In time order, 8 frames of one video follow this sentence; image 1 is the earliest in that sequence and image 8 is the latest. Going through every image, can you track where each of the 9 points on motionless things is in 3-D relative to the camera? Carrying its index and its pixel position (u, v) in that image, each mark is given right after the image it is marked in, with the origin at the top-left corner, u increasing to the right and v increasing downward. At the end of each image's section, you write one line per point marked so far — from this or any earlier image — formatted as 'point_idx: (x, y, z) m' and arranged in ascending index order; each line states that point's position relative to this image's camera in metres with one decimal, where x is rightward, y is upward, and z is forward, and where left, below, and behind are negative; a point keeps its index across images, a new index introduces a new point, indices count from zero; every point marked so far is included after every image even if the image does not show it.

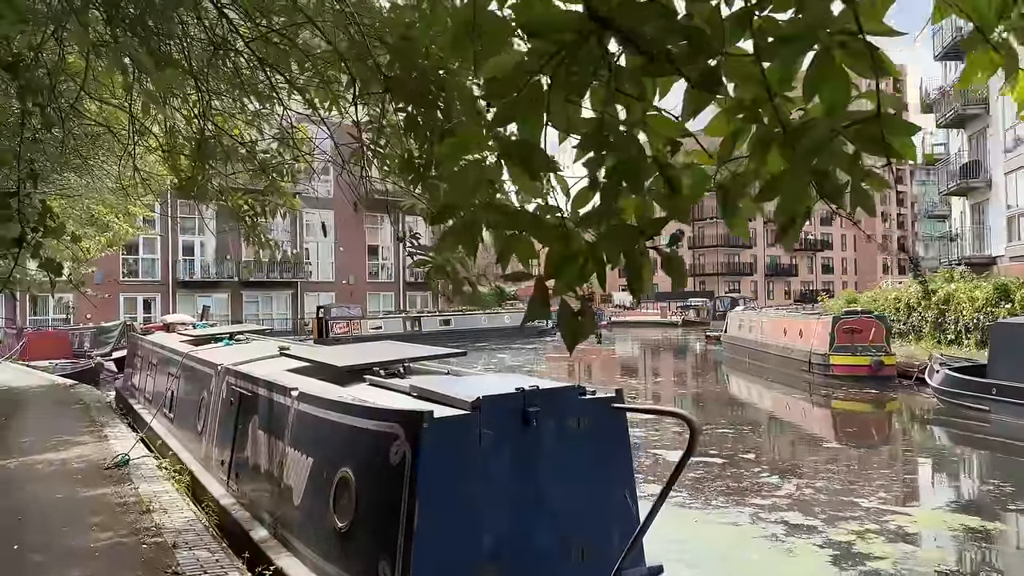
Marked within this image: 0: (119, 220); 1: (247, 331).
0: (-7.5, +1.3, +14.0) m
1: (-3.3, -0.6, +9.6) m
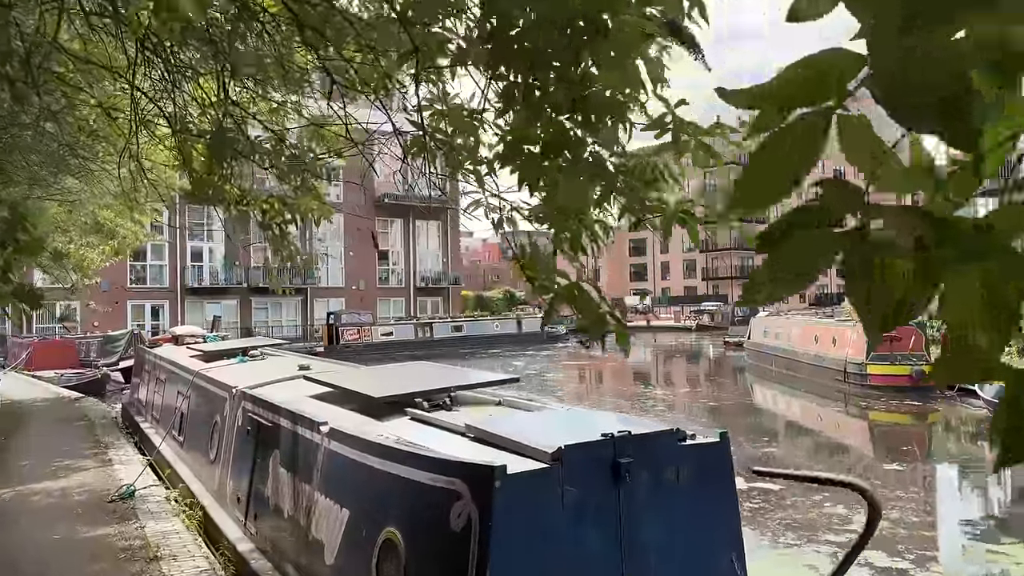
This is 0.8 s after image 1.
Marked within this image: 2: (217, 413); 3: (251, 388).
0: (-7.0, +1.2, +13.4) m
1: (-2.9, -0.7, +9.0) m
2: (-2.6, -1.1, +6.5) m
3: (-2.1, -0.8, +5.9) m
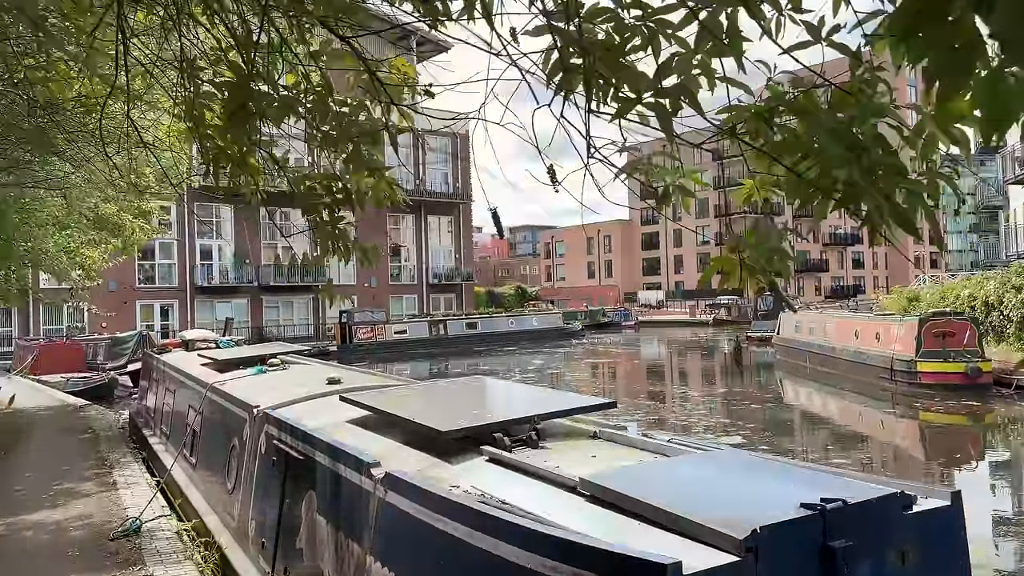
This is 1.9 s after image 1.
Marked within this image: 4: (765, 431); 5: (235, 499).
0: (-6.5, +1.1, +12.6) m
1: (-2.4, -0.7, +8.1) m
2: (-2.1, -1.1, +5.6) m
3: (-1.6, -0.8, +5.0) m
4: (+5.0, -2.7, +15.0) m
5: (-2.0, -1.5, +5.3) m
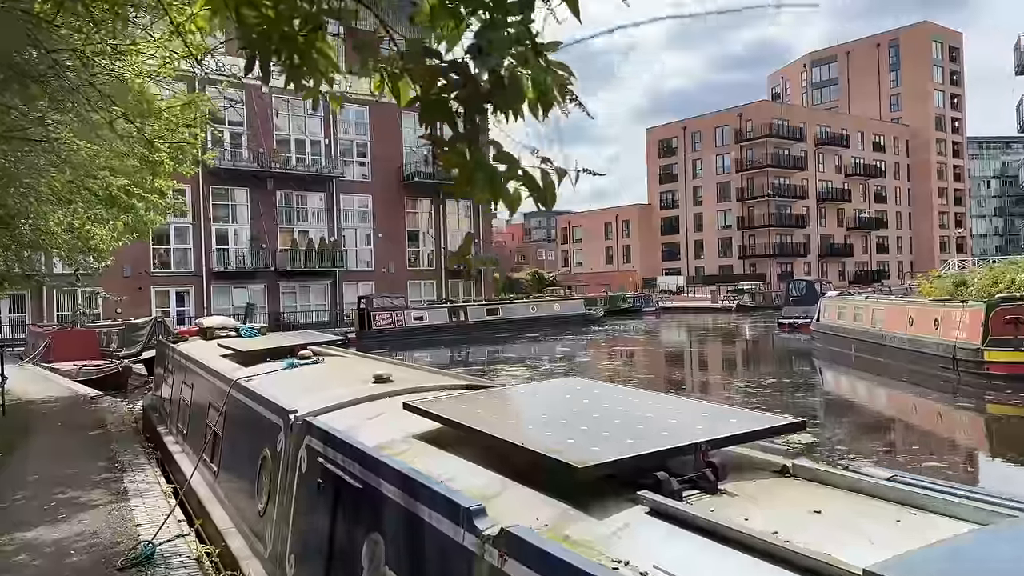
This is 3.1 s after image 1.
0: (-5.9, +1.4, +11.7) m
1: (-1.9, -0.5, +7.2) m
2: (-1.6, -1.0, +4.7) m
3: (-1.1, -0.7, +4.0) m
4: (+5.7, -2.4, +14.0) m
5: (-1.4, -1.4, +4.4) m
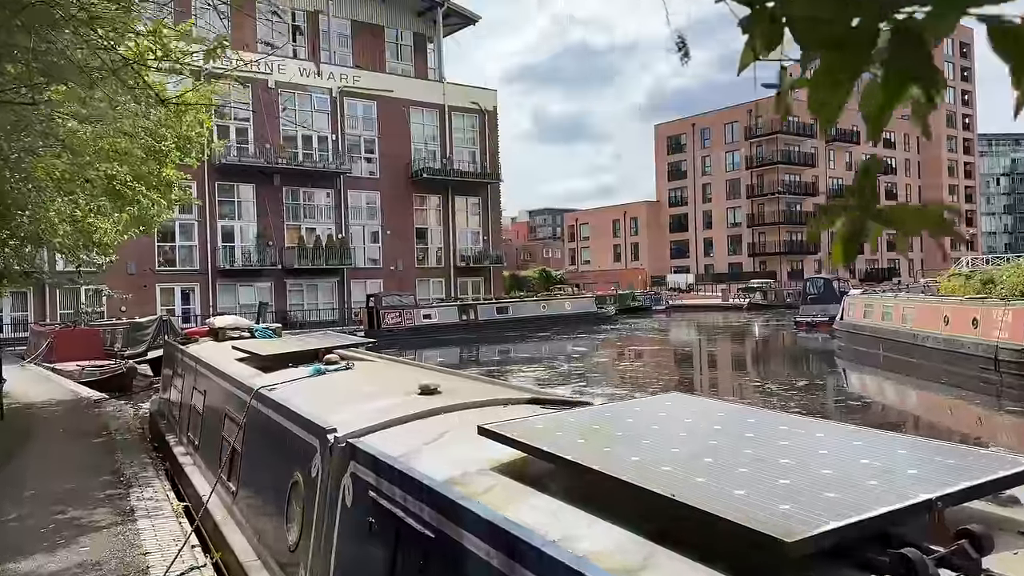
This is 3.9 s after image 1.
0: (-5.4, +1.4, +11.0) m
1: (-1.5, -0.5, +6.5) m
2: (-1.2, -1.0, +4.0) m
3: (-0.7, -0.7, +3.4) m
4: (+6.1, -2.4, +13.3) m
5: (-1.1, -1.4, +3.8) m
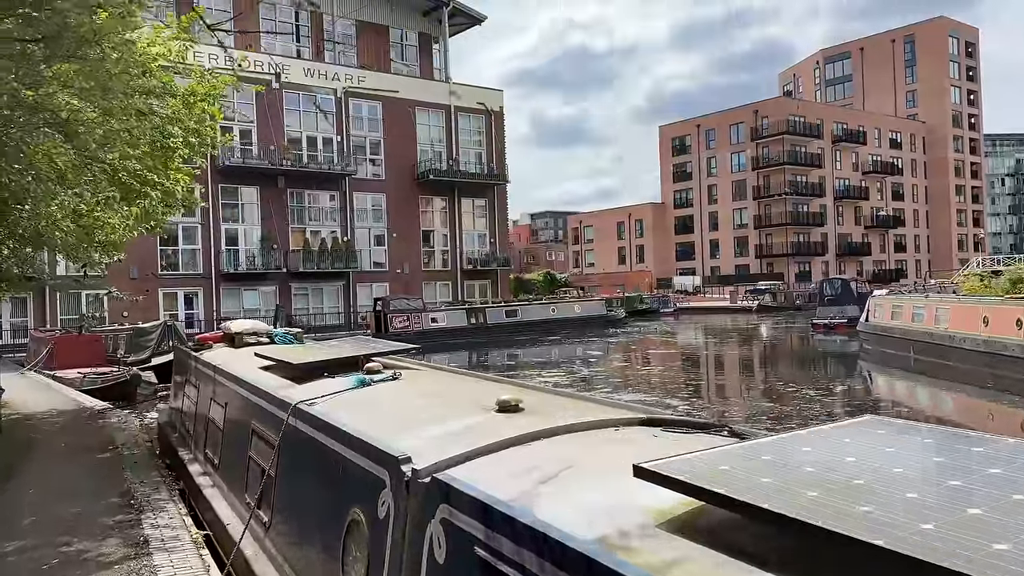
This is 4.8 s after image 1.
0: (-5.0, +1.4, +10.3) m
1: (-1.0, -0.5, +5.8) m
2: (-0.7, -1.0, +3.3) m
3: (-0.2, -0.7, +2.7) m
4: (+6.5, -2.4, +12.6) m
5: (-0.6, -1.4, +3.0) m
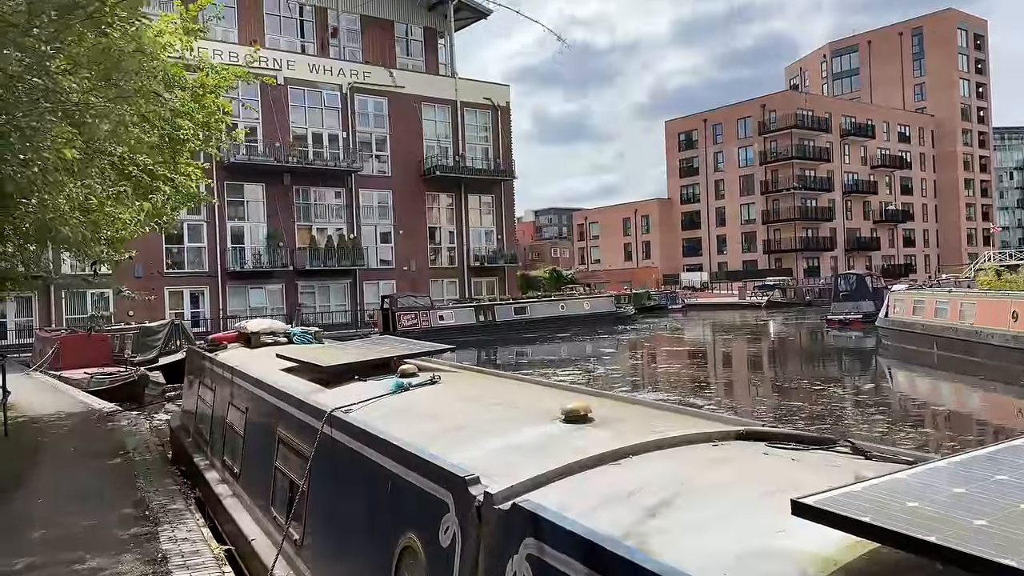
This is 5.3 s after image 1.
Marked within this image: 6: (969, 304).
0: (-4.7, +1.4, +9.9) m
1: (-0.7, -0.5, +5.4) m
2: (-0.4, -1.0, +2.9) m
3: (+0.1, -0.6, +2.3) m
4: (+6.9, -2.3, +12.2) m
5: (-0.3, -1.3, +2.7) m
6: (+11.3, -0.4, +18.5) m
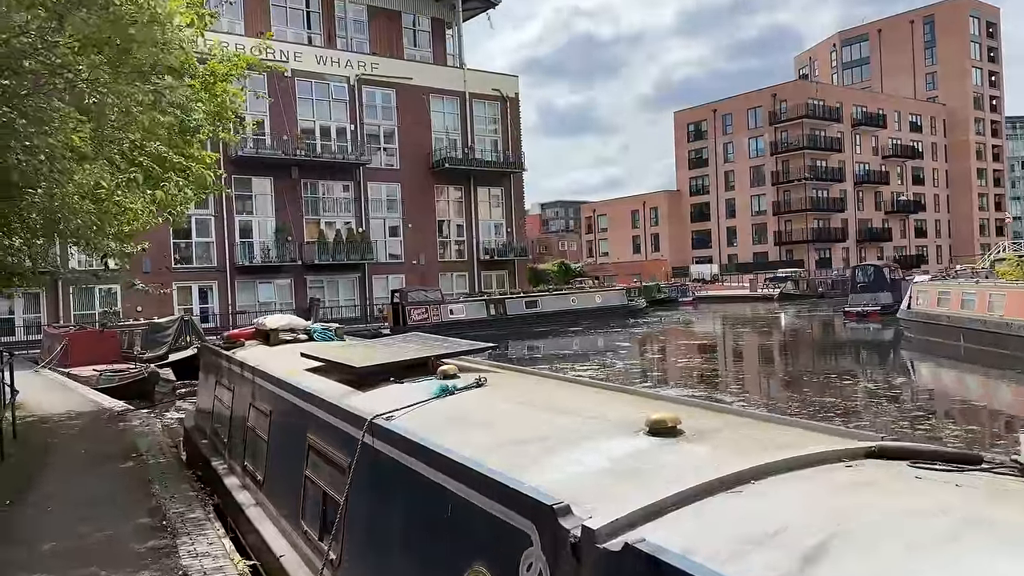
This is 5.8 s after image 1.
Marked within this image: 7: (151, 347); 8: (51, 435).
0: (-4.4, +1.5, +9.5) m
1: (-0.4, -0.4, +5.0) m
2: (-0.1, -0.9, +2.5) m
3: (+0.3, -0.6, +1.9) m
4: (+7.2, -2.1, +11.7) m
5: (0.0, -1.3, +2.3) m
6: (+11.7, -0.2, +18.0) m
7: (-9.2, -1.5, +19.0) m
8: (-5.9, -1.9, +9.5) m
